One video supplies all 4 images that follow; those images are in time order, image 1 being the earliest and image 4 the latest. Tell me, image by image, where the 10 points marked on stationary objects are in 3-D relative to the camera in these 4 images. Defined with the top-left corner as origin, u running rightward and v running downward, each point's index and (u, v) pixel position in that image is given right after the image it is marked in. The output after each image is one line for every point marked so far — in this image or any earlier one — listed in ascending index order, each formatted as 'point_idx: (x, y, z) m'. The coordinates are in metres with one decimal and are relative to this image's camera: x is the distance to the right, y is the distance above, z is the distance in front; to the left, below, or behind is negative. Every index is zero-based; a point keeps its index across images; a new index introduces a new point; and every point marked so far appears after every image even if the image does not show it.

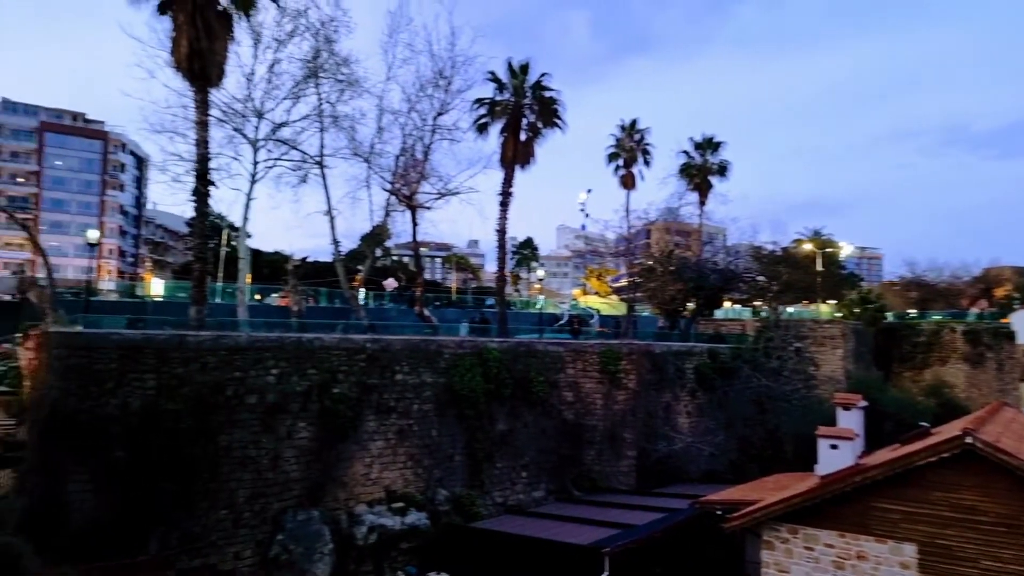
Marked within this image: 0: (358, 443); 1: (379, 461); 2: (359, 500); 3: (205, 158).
0: (-4.4, -4.4, +18.6) m
1: (-3.8, -5.0, +18.9) m
2: (-4.3, -5.9, +18.4) m
3: (-7.9, +3.3, +17.0) m
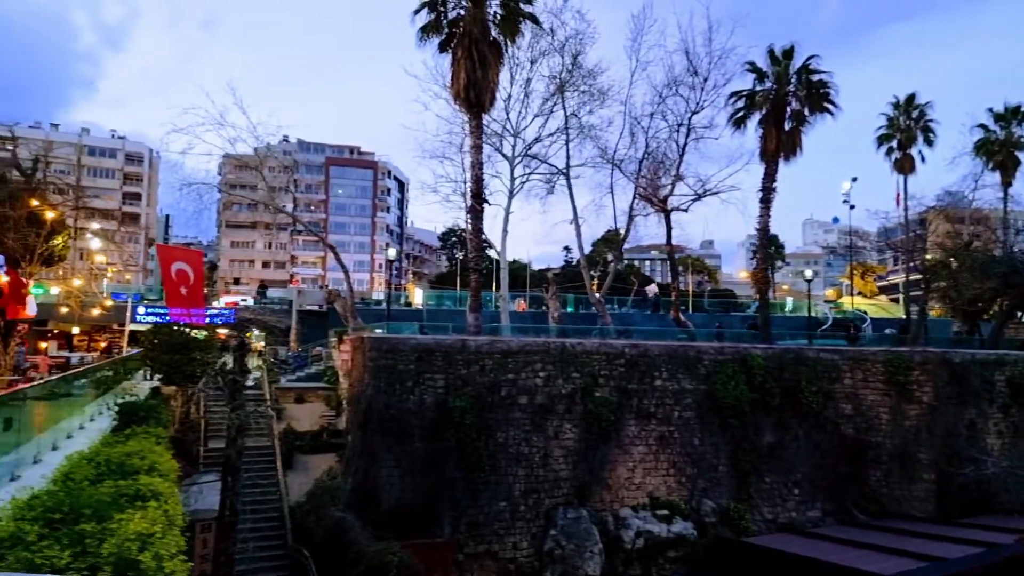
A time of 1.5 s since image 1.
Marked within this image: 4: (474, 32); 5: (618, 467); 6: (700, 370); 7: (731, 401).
0: (+3.1, -4.6, +18.8) m
1: (+3.7, -5.1, +18.9) m
2: (+3.2, -6.1, +18.5) m
3: (-0.9, +3.1, +18.6) m
4: (-1.0, +6.8, +17.5) m
5: (+3.0, -5.1, +18.7) m
6: (+5.7, -2.5, +19.8) m
7: (+6.5, -3.3, +19.5) m
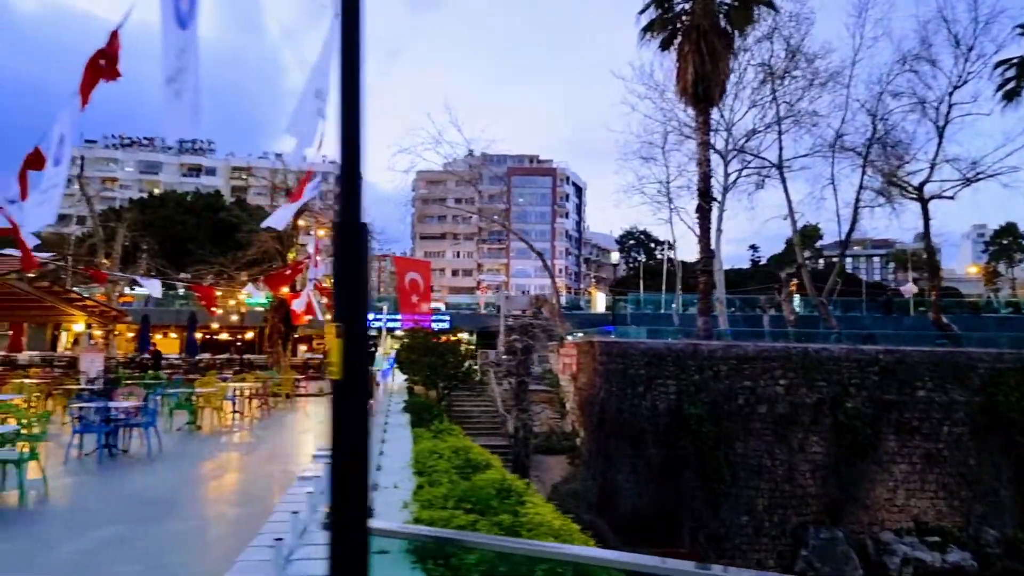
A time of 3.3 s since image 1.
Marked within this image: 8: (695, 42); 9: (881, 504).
0: (+9.5, -4.5, +17.0) m
1: (+10.1, -5.1, +16.9) m
2: (+9.4, -6.0, +16.7) m
3: (+5.3, +3.0, +17.9) m
4: (+4.9, +6.7, +16.8) m
5: (+9.3, -5.1, +16.9) m
6: (+12.1, -2.4, +17.3) m
7: (+12.9, -3.3, +16.8) m
8: (+4.7, +6.3, +16.9) m
9: (+9.4, -5.5, +16.8) m
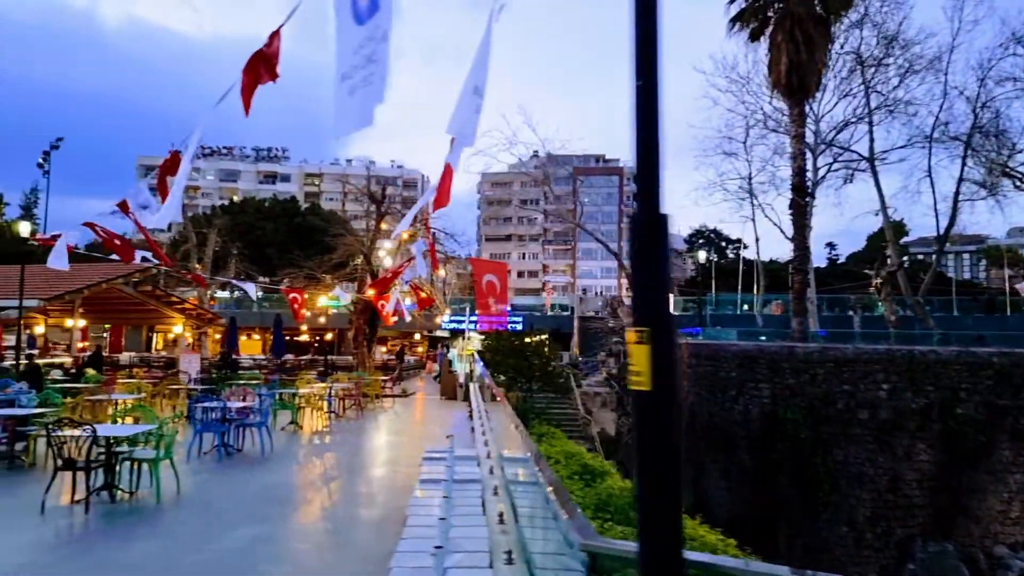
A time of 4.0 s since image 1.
0: (+11.6, -4.5, +15.8) m
1: (+12.2, -5.0, +15.7) m
2: (+11.6, -6.0, +15.5) m
3: (+7.5, +3.1, +17.1) m
4: (+7.0, +6.7, +16.1) m
5: (+11.5, -5.0, +15.8) m
6: (+14.3, -2.3, +15.9) m
7: (+15.0, -3.2, +15.3) m
8: (+6.8, +6.4, +16.2) m
9: (+11.6, -5.5, +15.6) m
